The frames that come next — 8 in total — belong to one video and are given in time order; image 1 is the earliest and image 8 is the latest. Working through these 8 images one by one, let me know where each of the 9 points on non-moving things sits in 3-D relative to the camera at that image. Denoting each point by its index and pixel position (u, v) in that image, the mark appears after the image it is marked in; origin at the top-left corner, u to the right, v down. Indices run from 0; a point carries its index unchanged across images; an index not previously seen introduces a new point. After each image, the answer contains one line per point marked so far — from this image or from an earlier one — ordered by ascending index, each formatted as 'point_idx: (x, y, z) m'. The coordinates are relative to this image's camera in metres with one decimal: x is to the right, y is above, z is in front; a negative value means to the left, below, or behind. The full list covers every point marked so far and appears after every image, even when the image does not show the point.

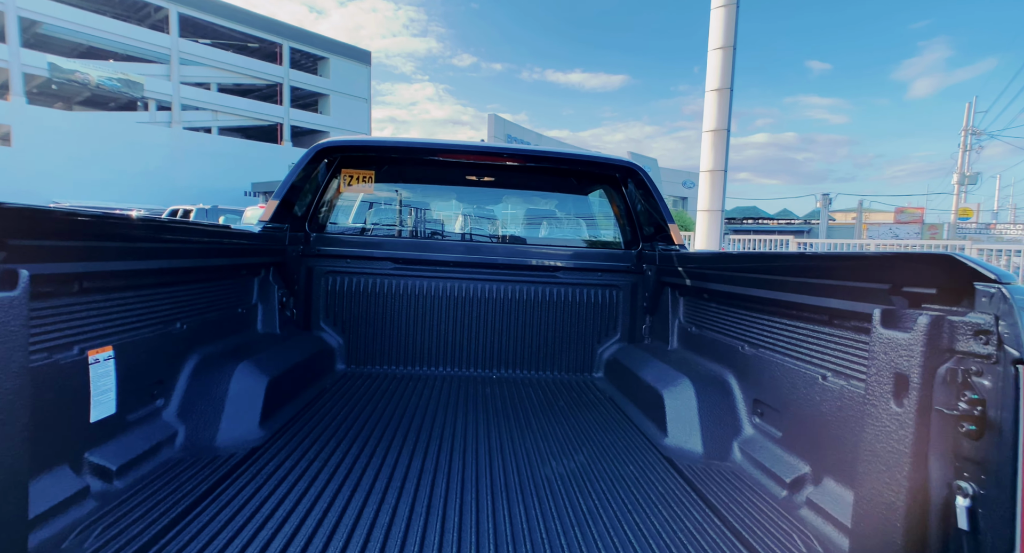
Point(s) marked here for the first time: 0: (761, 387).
0: (+0.9, -0.4, +1.7) m
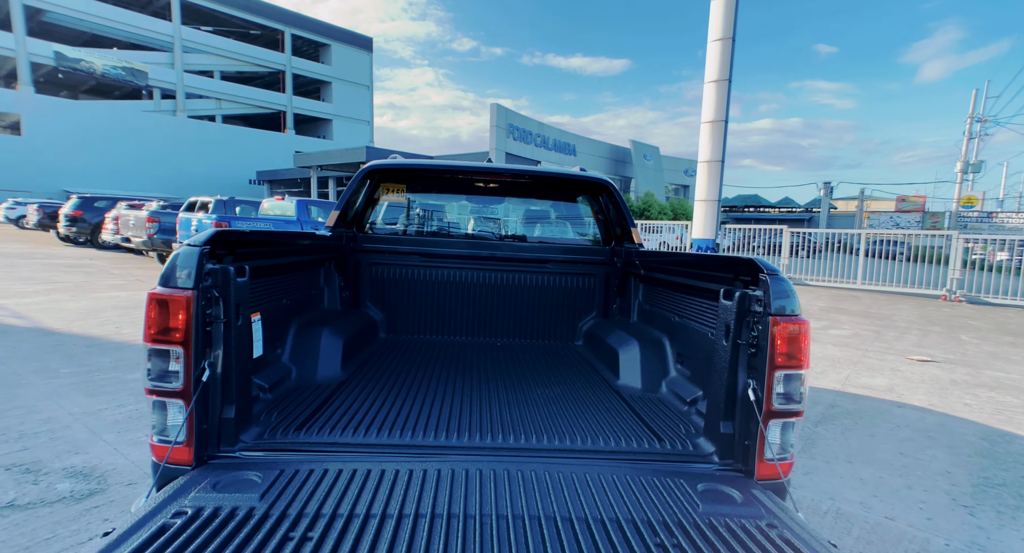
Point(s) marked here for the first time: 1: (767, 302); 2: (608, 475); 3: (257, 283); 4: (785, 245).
0: (+0.9, -0.3, +2.5) m
1: (+0.9, -0.1, +1.7) m
2: (+0.3, -0.6, +1.6) m
3: (-1.1, 0.0, +2.1) m
4: (+8.5, +1.0, +15.3) m
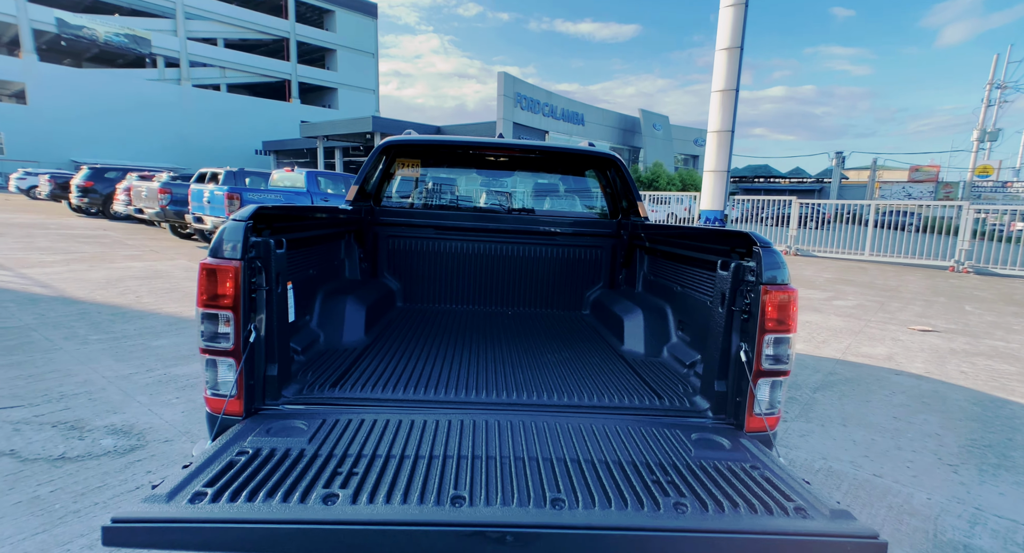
0: (+0.9, -0.2, +2.7) m
1: (+0.9, 0.0, +1.8) m
2: (+0.4, -0.5, +1.8) m
3: (-1.0, +0.1, +2.3) m
4: (+8.7, +1.9, +15.3) m
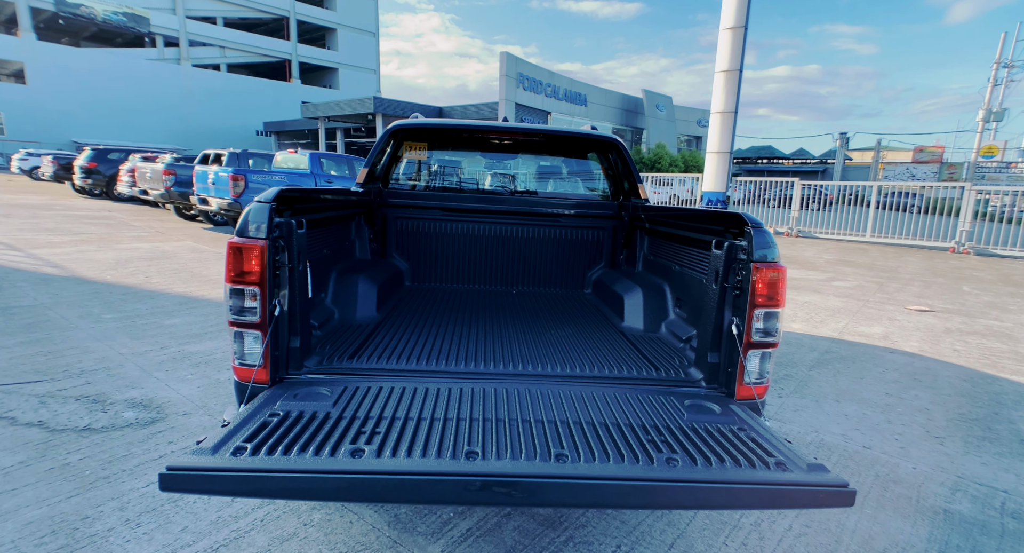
0: (+0.9, -0.1, +2.8) m
1: (+0.9, +0.1, +2.0) m
2: (+0.4, -0.5, +1.9) m
3: (-1.0, +0.2, +2.4) m
4: (+8.8, +2.4, +15.3) m
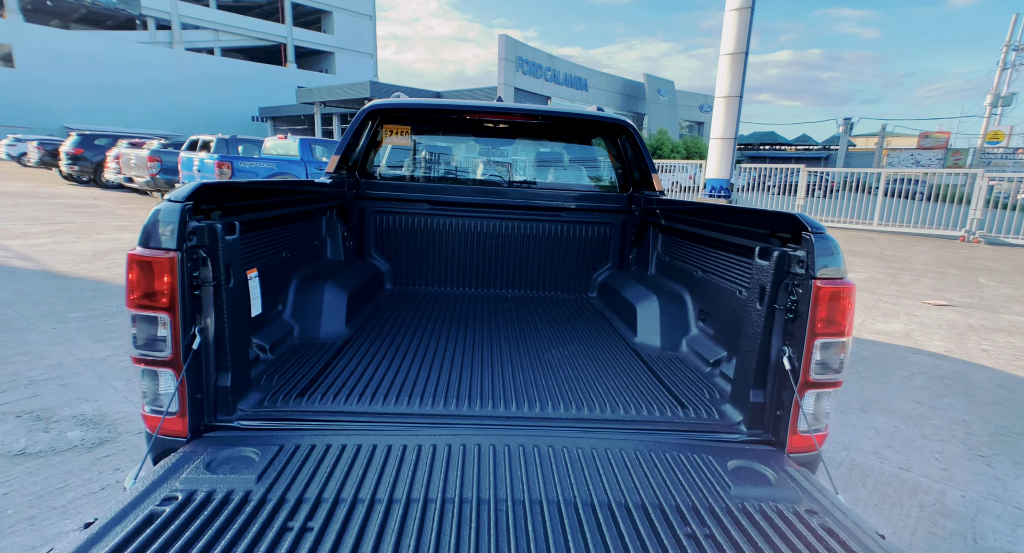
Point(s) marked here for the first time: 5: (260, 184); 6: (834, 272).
0: (+0.9, -0.1, +2.4) m
1: (+0.9, 0.0, +1.5) m
2: (+0.4, -0.5, +1.5) m
3: (-1.0, +0.2, +2.0) m
4: (+8.7, +2.7, +14.8) m
5: (-1.0, +0.4, +1.9) m
6: (+1.0, 0.0, +1.5) m
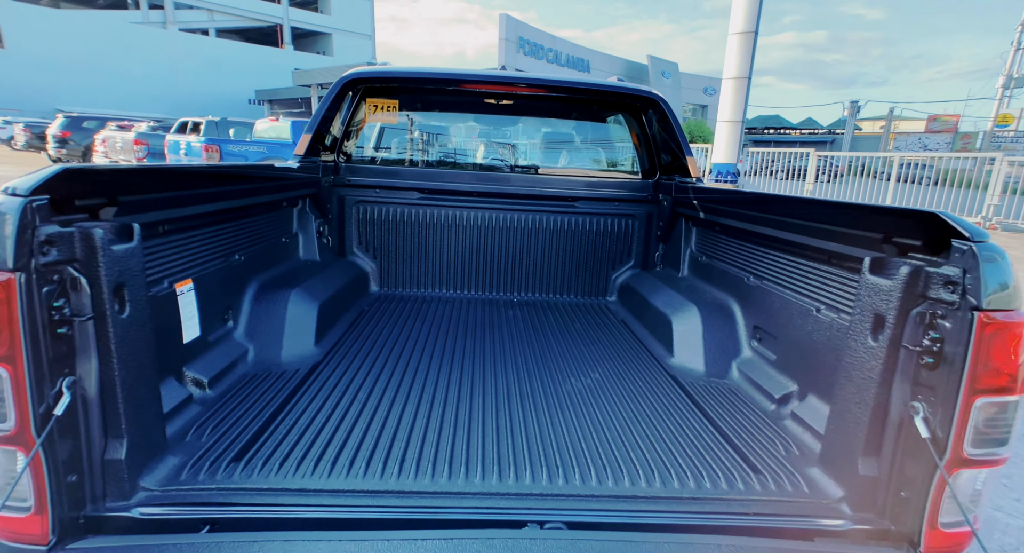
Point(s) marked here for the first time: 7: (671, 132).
0: (+1.0, -0.1, +1.9) m
1: (+1.0, 0.0, +1.0) m
2: (+0.4, -0.6, +1.0) m
3: (-1.0, +0.1, +1.5) m
4: (+8.8, +3.1, +14.2) m
5: (-1.0, +0.3, +1.4) m
6: (+1.0, 0.0, +1.0) m
7: (+0.9, +0.8, +2.8) m
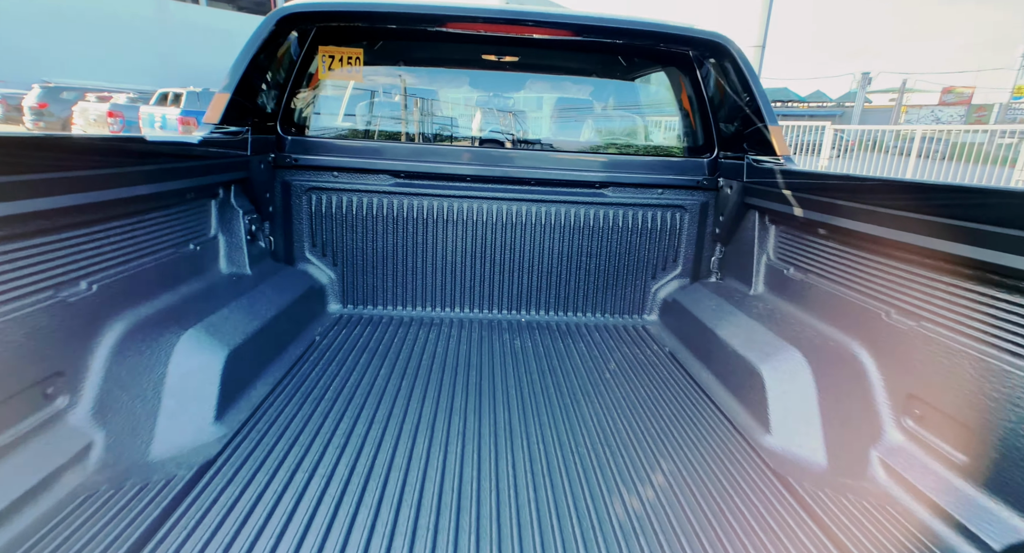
0: (+1.0, -0.3, +1.2) m
1: (+1.0, -0.2, +0.3) m
2: (+0.4, -0.7, +0.3) m
3: (-1.0, 0.0, +0.7) m
4: (+8.8, +3.5, +13.3) m
5: (-0.9, +0.2, +0.7) m
6: (+1.1, -0.2, +0.3) m
7: (+0.9, +0.7, +2.0) m
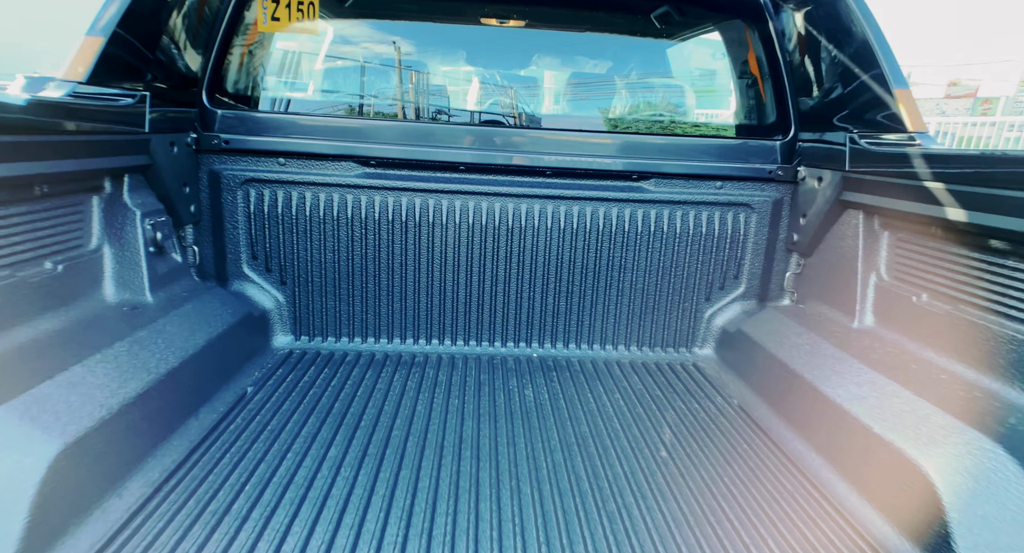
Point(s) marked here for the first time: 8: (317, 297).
0: (+1.0, -0.3, +0.6) m
1: (+1.0, -0.3, -0.3) m
2: (+0.5, -0.8, -0.2) m
3: (-0.9, -0.1, +0.1) m
4: (+8.8, +3.6, +12.7) m
5: (-0.9, +0.1, +0.1) m
6: (+1.1, -0.3, -0.3) m
7: (+0.9, +0.7, +1.4) m
8: (-0.7, -0.1, +1.7) m
